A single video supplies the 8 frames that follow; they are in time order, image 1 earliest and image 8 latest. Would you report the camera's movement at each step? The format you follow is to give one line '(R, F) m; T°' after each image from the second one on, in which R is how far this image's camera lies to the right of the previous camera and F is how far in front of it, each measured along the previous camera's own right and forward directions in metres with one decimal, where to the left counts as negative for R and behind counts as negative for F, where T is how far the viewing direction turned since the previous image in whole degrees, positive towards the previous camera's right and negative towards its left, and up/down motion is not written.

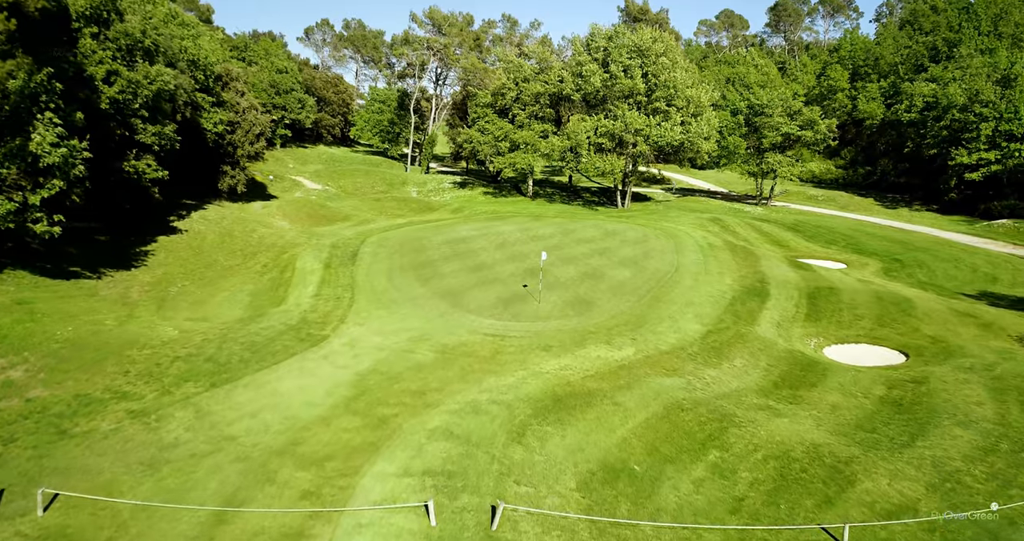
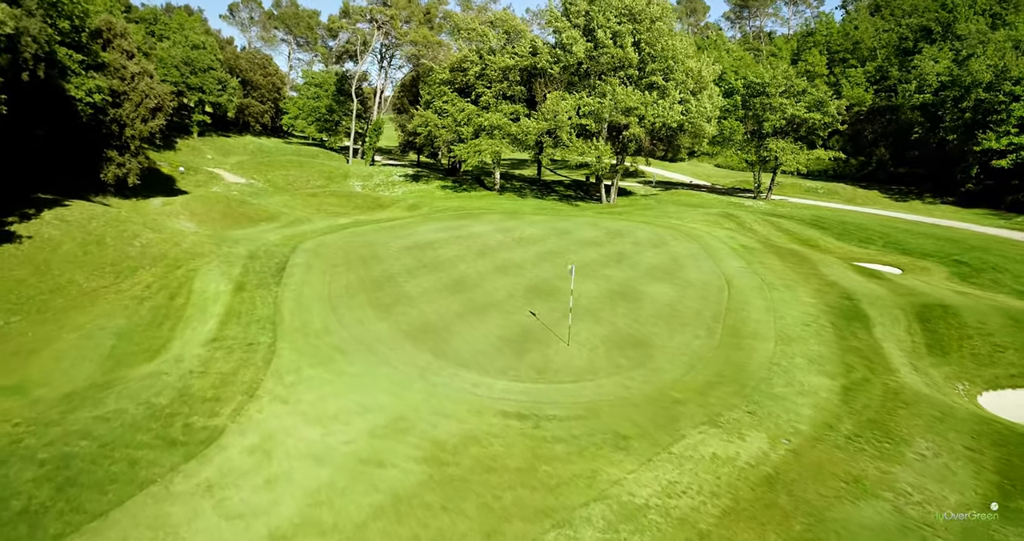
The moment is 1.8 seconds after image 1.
(-1.7, +9.4) m; +5°
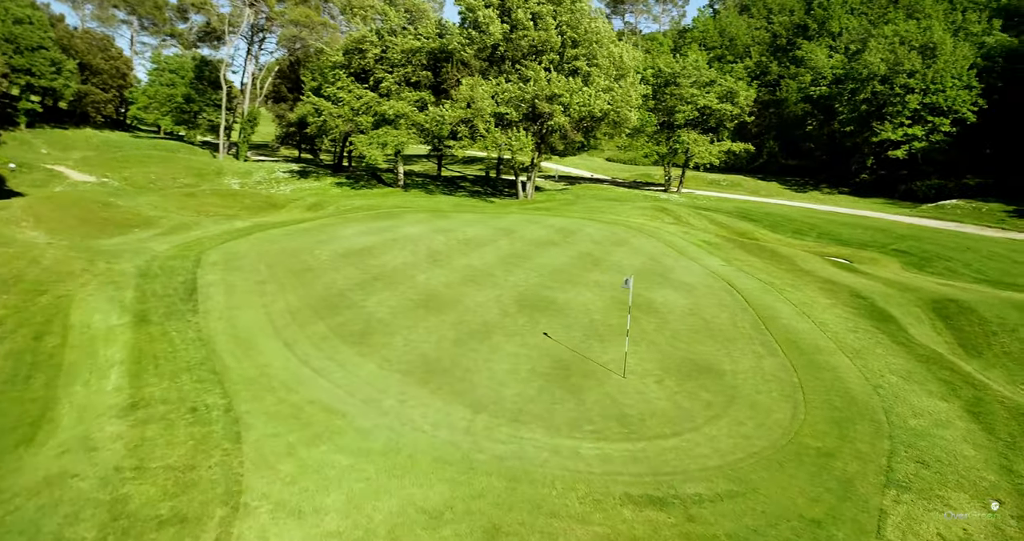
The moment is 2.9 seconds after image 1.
(-3.2, +4.5) m; +11°
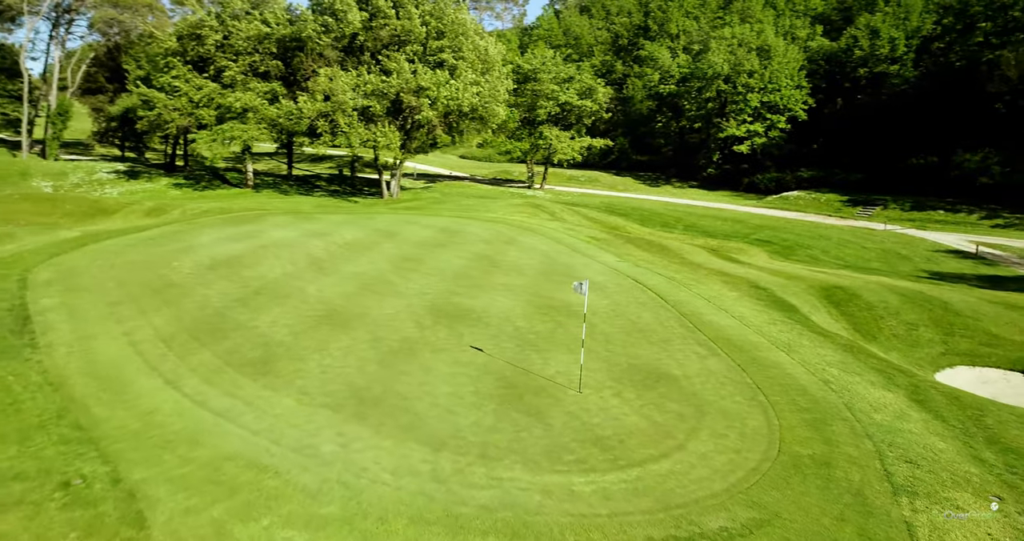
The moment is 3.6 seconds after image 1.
(-1.6, +1.8) m; +13°
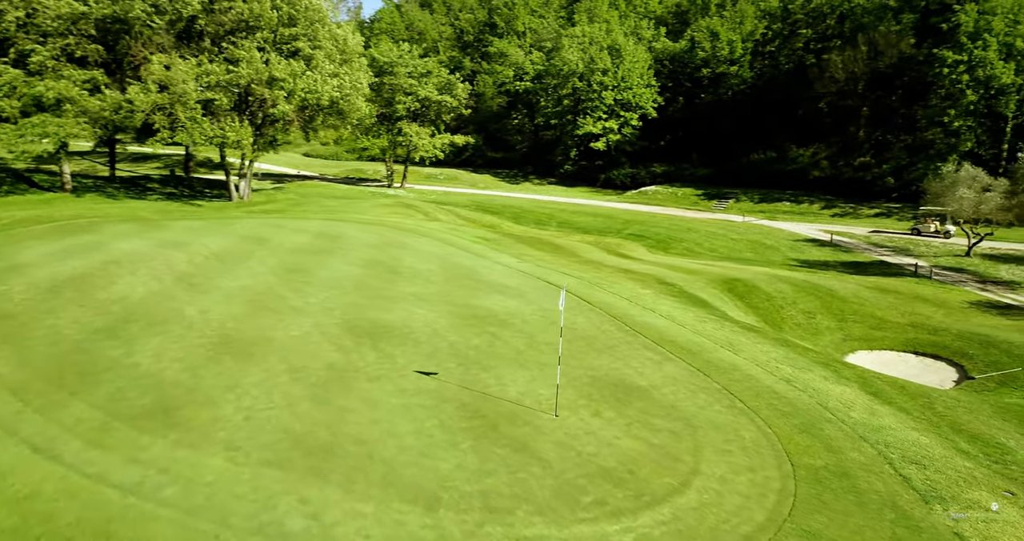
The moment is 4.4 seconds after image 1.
(-1.8, +1.8) m; +13°
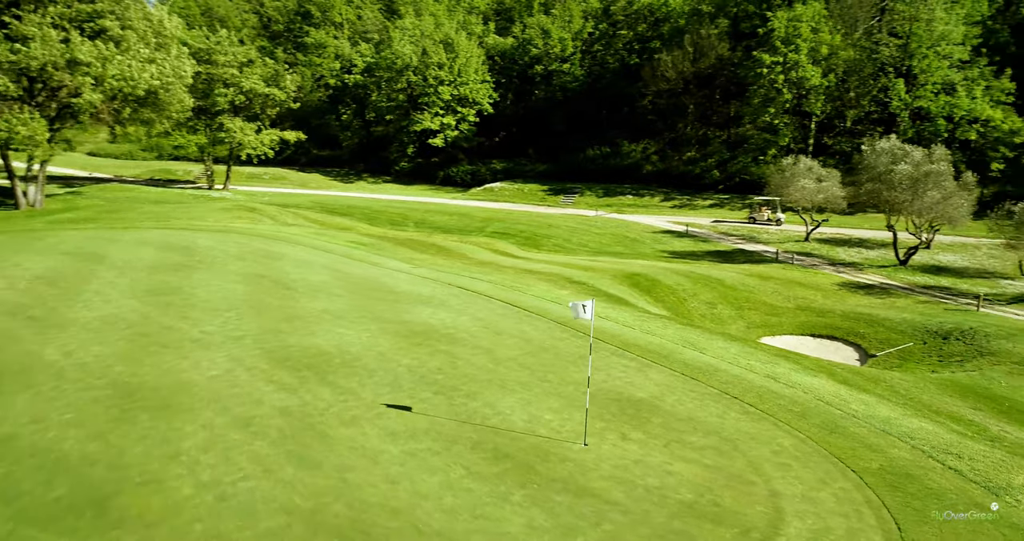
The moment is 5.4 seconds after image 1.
(-2.7, +1.9) m; +16°
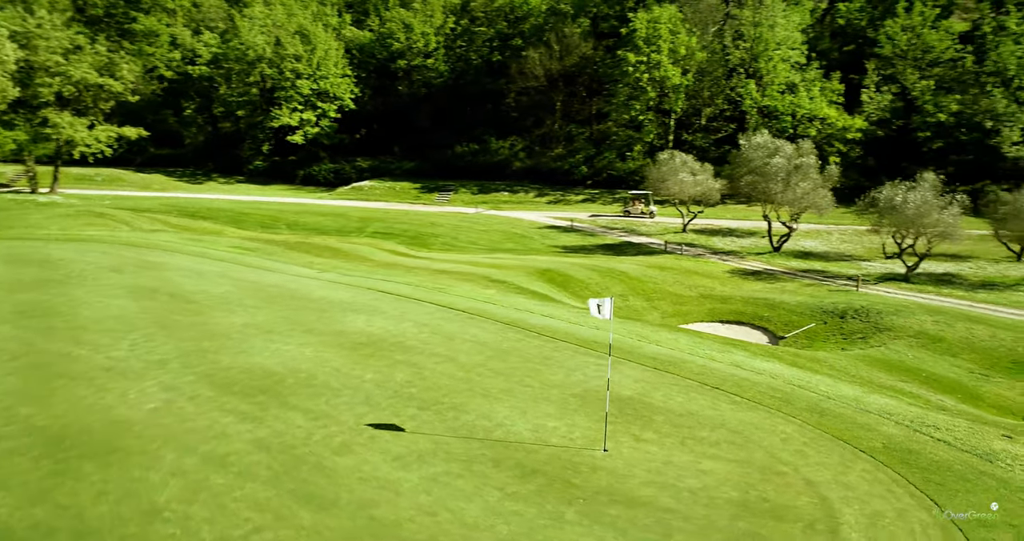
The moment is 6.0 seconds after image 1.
(-2.0, +0.9) m; +12°
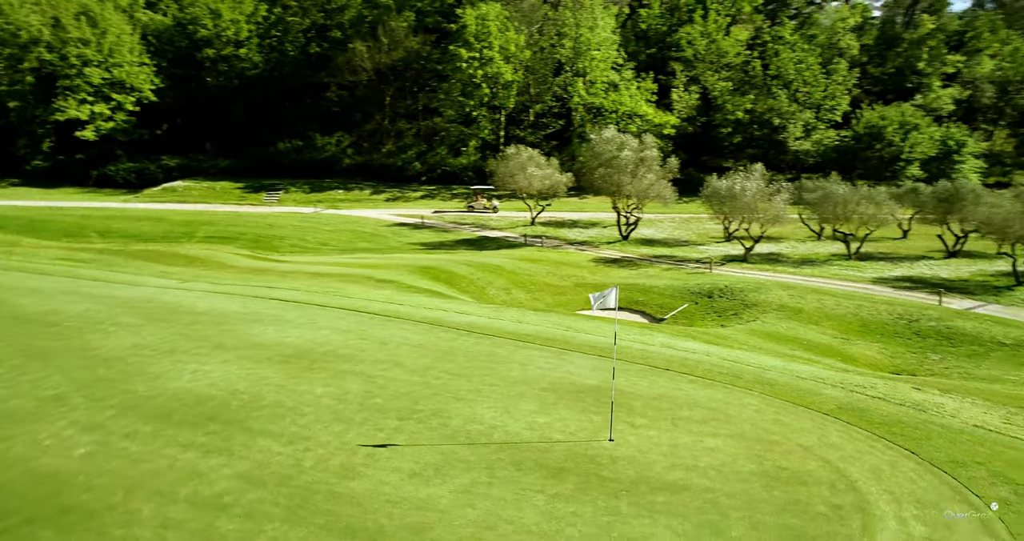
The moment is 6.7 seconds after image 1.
(-2.3, +0.7) m; +16°
